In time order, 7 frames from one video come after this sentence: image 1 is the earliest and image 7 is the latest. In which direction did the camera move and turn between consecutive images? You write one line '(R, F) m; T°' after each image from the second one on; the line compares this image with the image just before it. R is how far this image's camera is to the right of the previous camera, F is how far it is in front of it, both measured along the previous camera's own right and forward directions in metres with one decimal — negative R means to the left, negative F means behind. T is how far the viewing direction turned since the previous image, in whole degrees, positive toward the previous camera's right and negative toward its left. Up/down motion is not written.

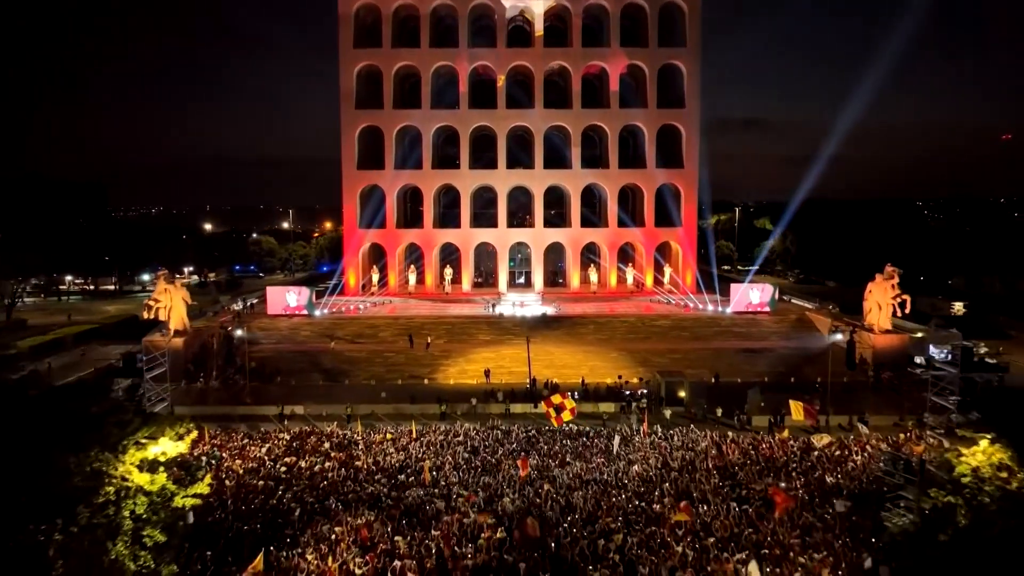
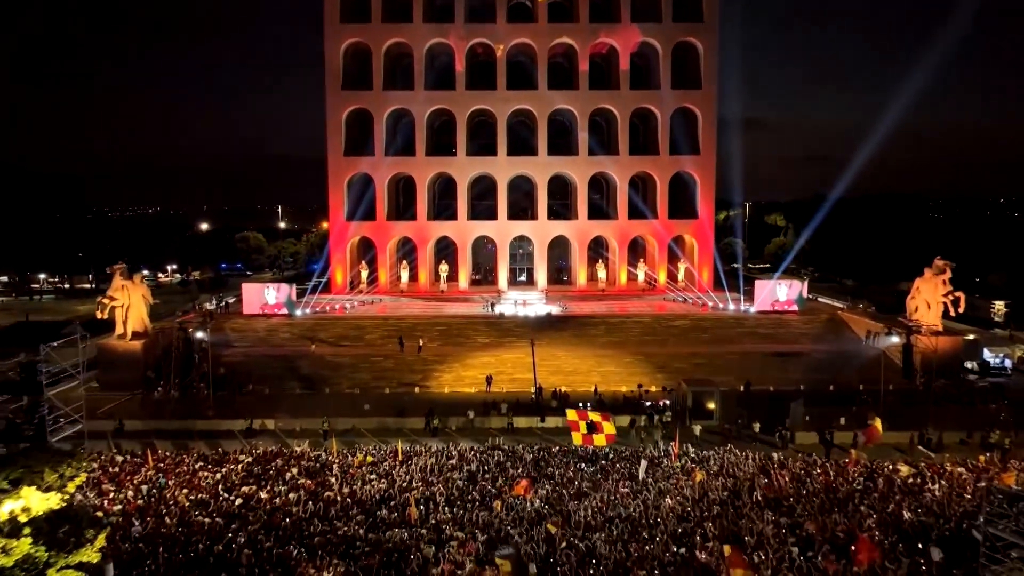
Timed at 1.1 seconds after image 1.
(-0.1, +3.2) m; 0°
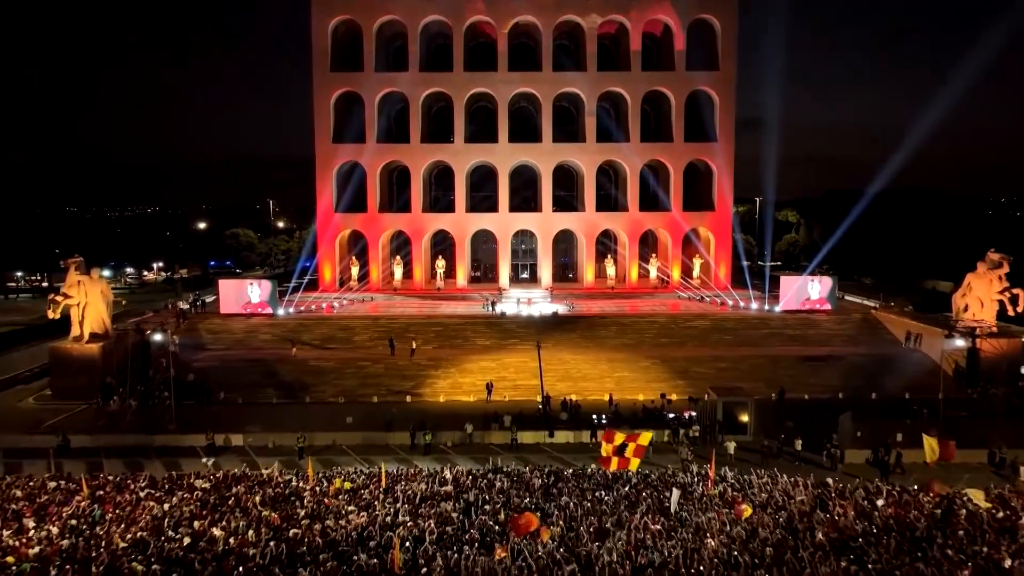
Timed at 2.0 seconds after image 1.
(-0.1, +2.7) m; 0°
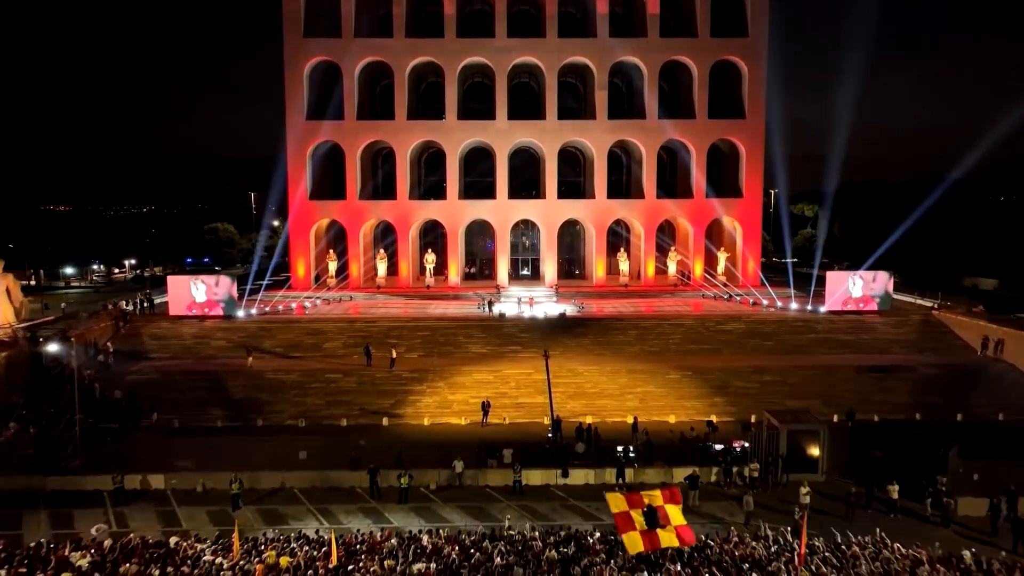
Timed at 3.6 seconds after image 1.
(-0.1, +4.1) m; 0°
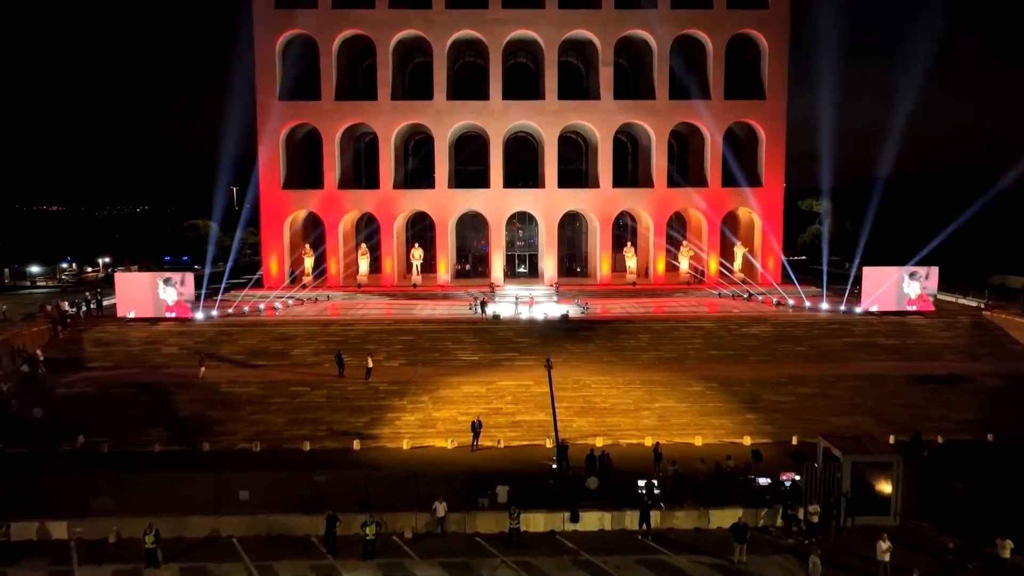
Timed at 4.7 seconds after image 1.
(0.0, +2.8) m; 0°
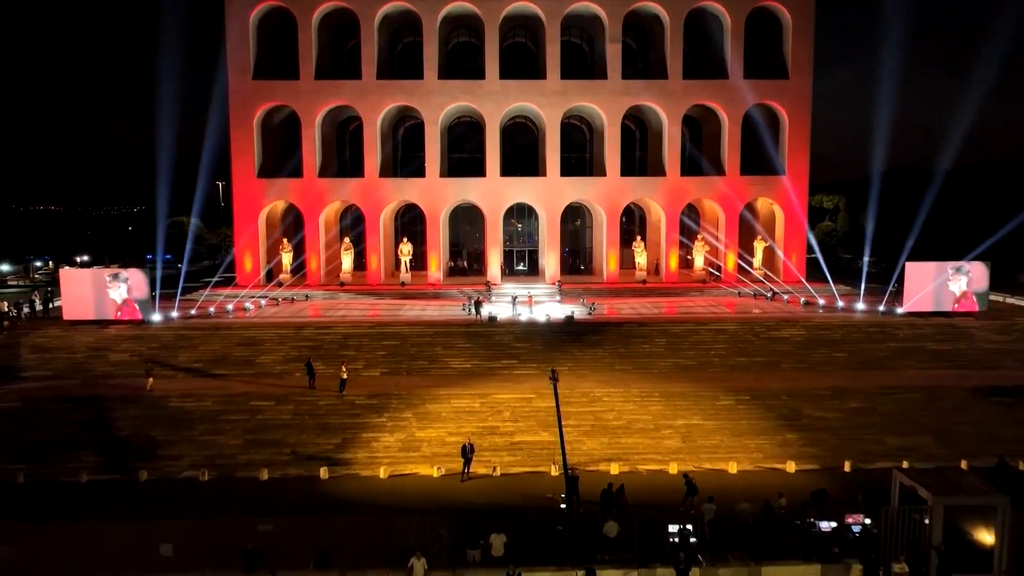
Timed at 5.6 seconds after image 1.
(0.0, +2.4) m; 0°
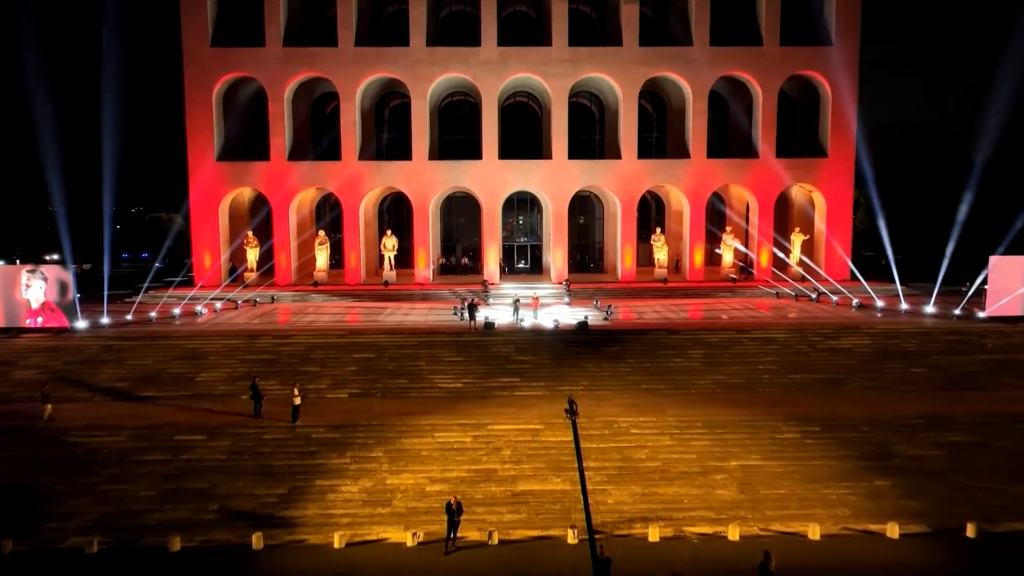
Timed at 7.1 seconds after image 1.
(0.0, +3.3) m; 0°
